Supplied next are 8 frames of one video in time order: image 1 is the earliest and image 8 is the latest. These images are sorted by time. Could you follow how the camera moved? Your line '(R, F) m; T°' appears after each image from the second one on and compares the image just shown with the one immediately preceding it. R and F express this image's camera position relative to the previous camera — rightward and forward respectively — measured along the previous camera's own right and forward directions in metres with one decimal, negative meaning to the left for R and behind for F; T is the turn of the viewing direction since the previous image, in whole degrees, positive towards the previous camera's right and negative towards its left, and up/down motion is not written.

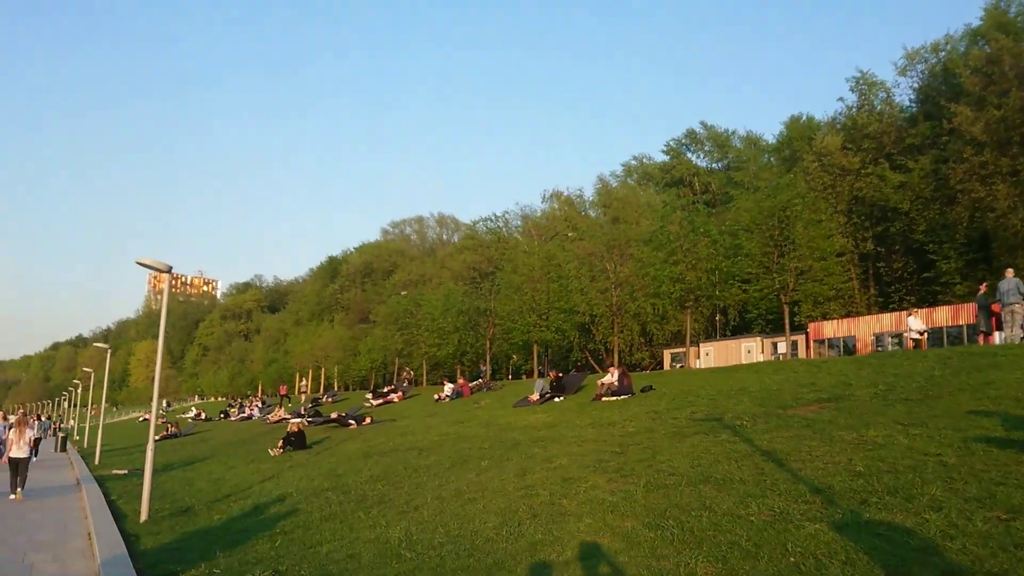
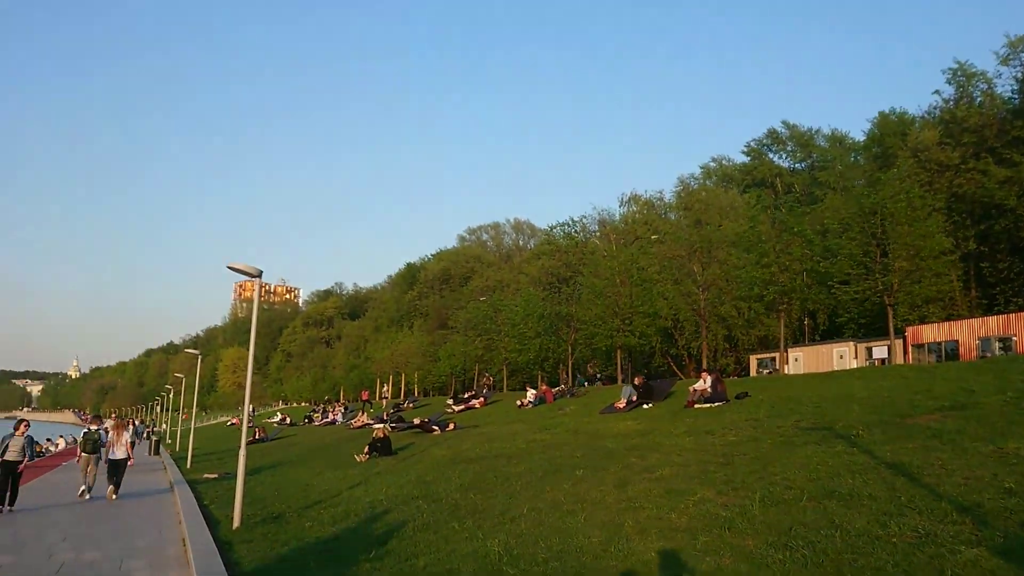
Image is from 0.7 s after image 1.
(-0.3, +0.6) m; -5°
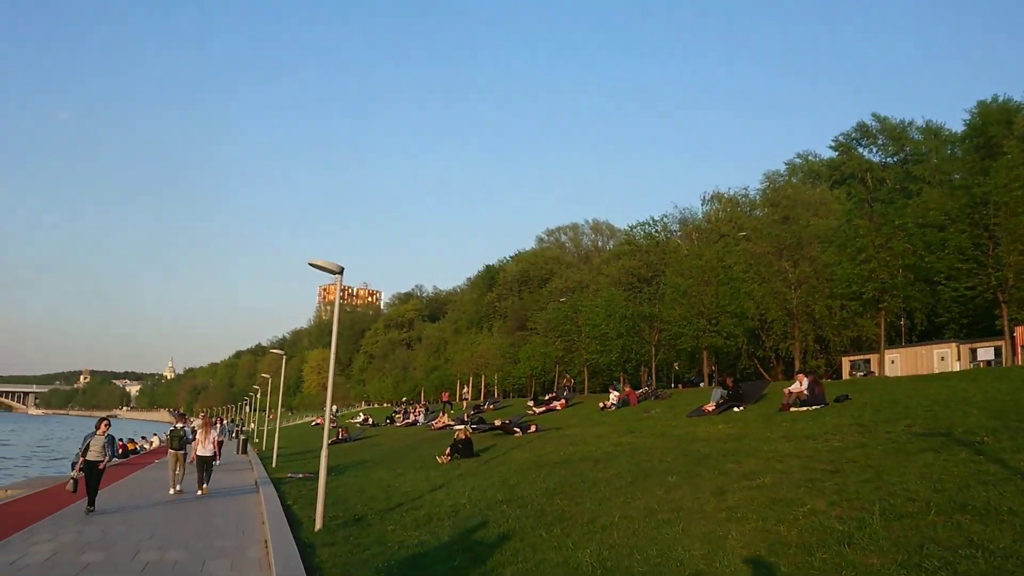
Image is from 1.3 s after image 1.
(-0.2, +0.6) m; -5°
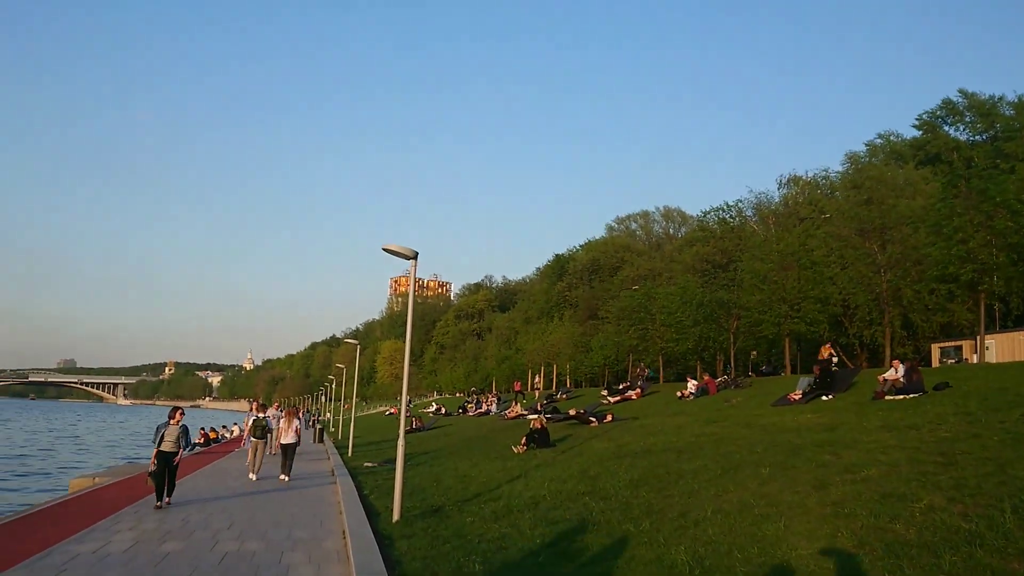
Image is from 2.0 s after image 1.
(-0.2, +0.6) m; -5°
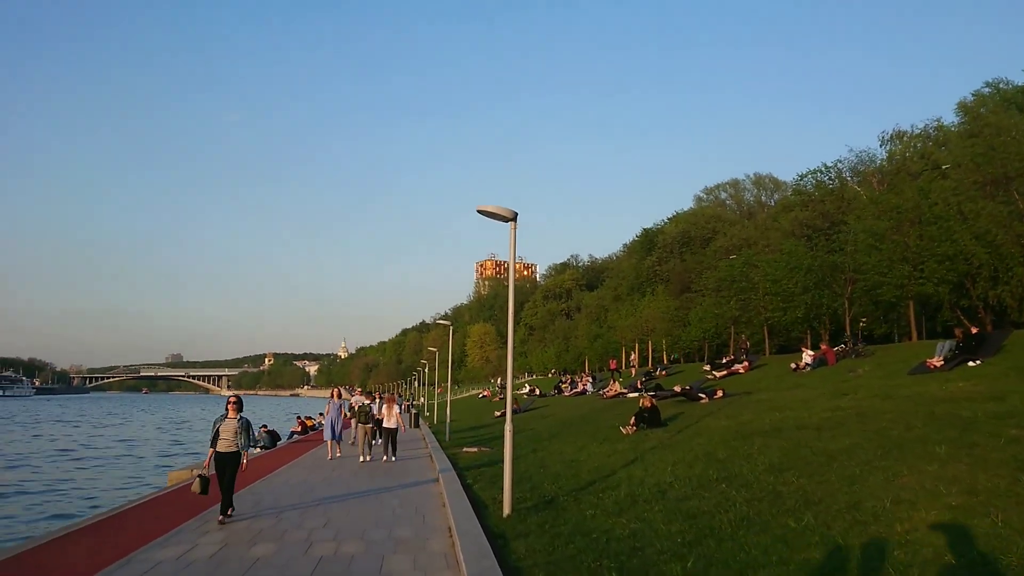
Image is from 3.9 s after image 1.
(-0.4, +1.7) m; -6°
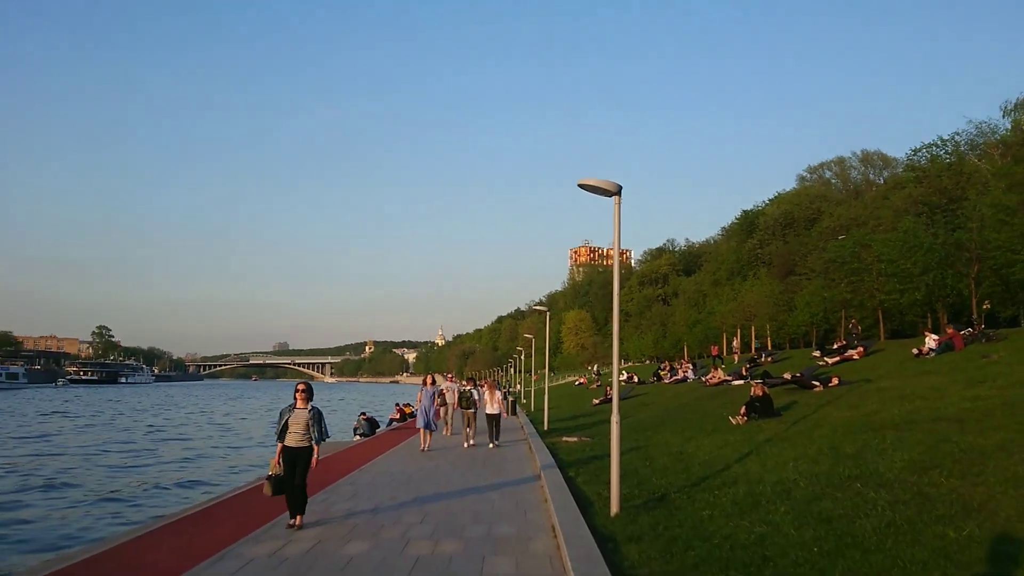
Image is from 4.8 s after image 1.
(-0.1, +0.9) m; -6°
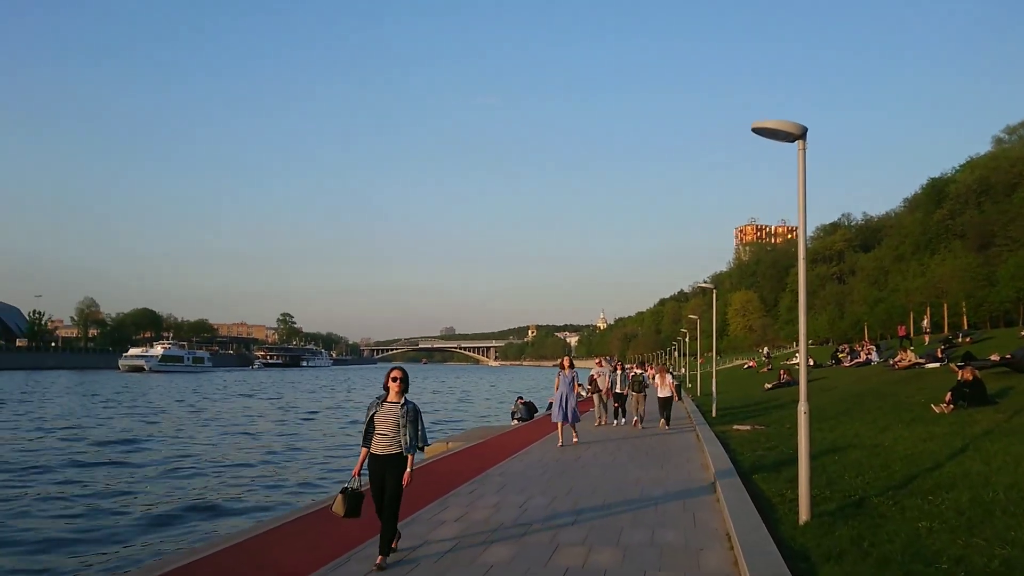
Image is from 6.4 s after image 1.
(0.0, +1.5) m; -11°
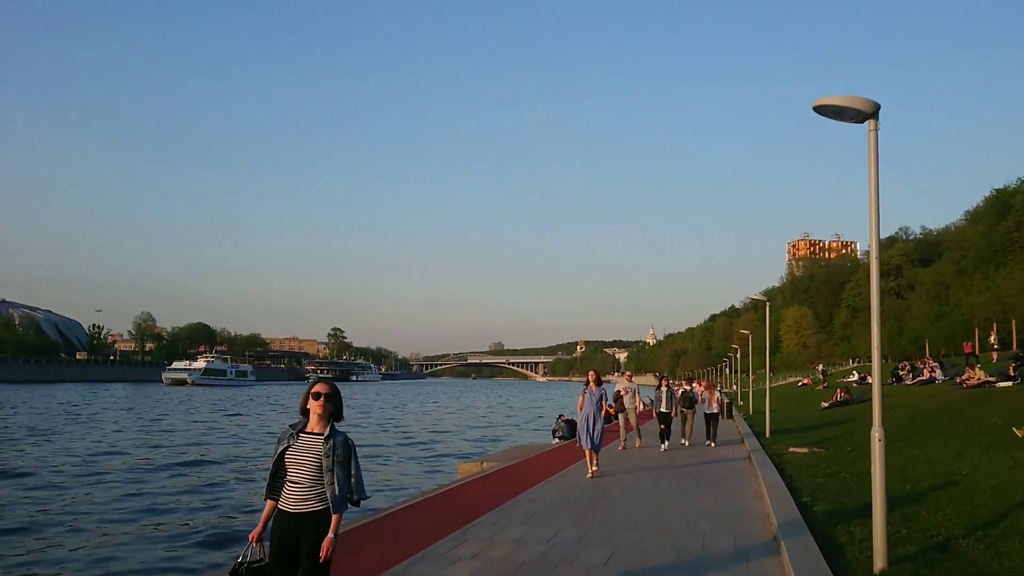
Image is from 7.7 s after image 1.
(+0.3, +1.3) m; -3°
